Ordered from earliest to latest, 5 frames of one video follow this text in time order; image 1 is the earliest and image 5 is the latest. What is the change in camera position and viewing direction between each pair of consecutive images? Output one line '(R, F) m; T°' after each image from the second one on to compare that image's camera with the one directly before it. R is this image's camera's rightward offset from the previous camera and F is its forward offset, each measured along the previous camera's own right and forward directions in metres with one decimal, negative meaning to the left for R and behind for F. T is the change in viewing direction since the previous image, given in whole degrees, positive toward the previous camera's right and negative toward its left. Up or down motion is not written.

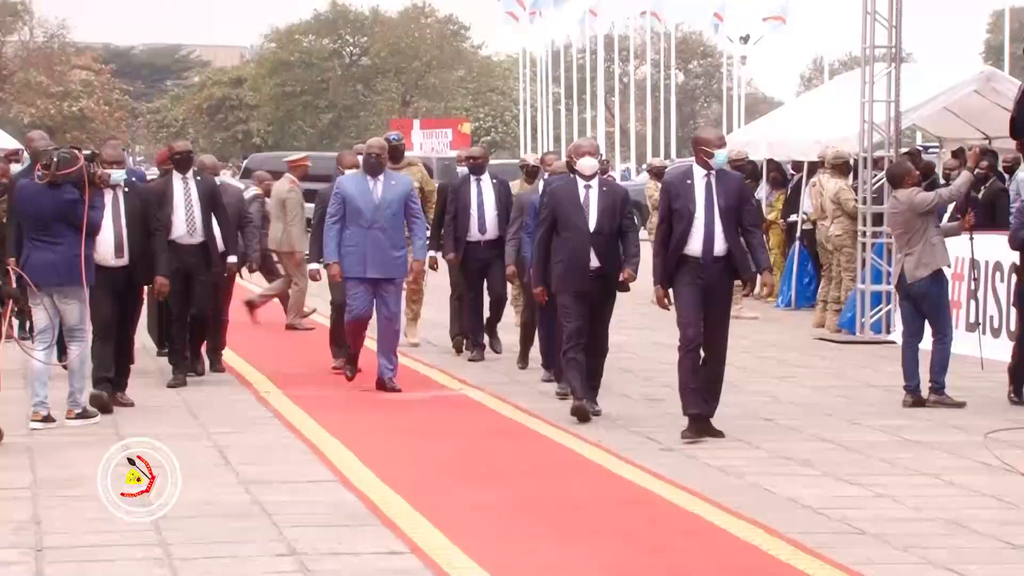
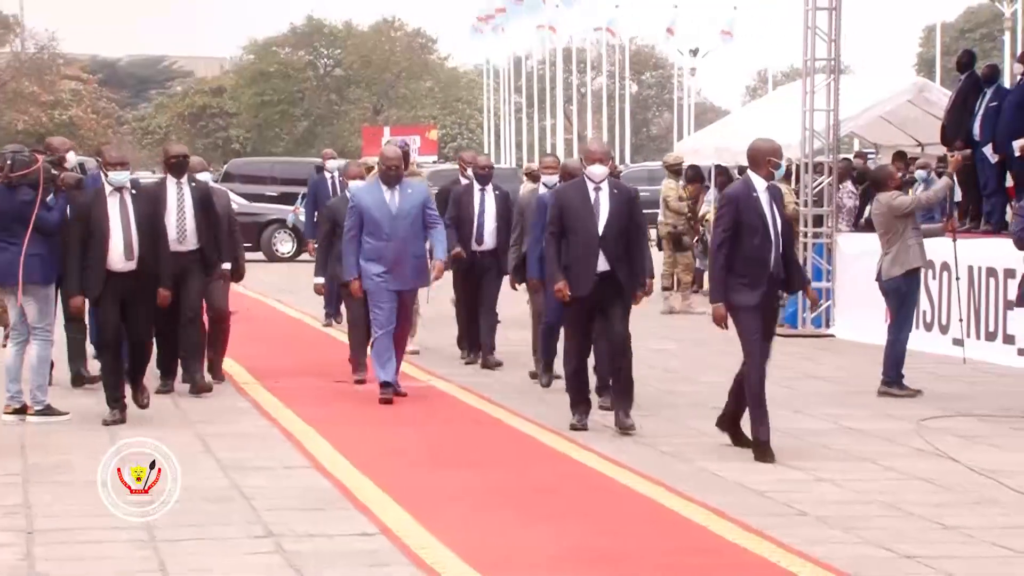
(-0.3, -0.5) m; +3°
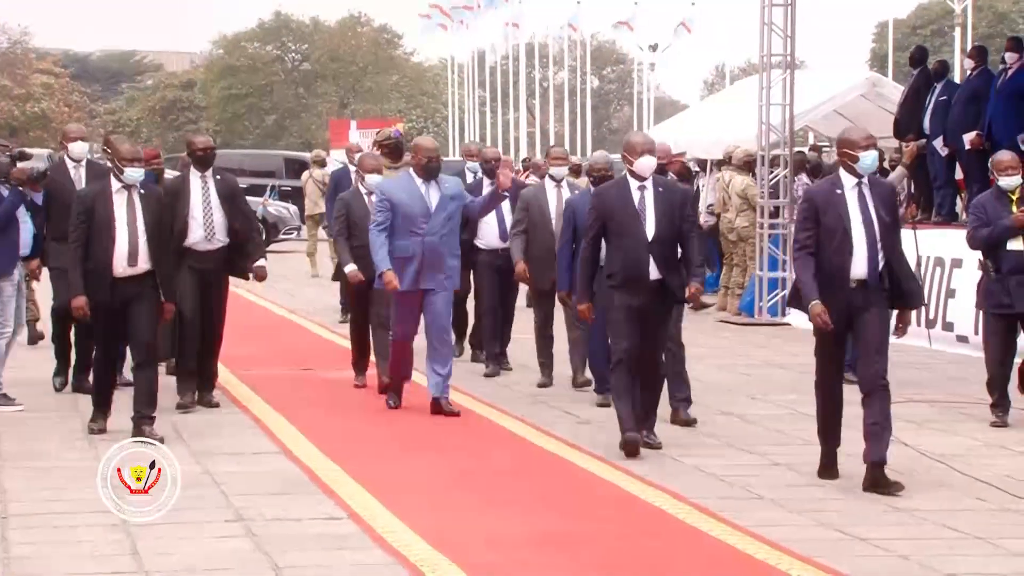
(+0.1, -0.2) m; +1°
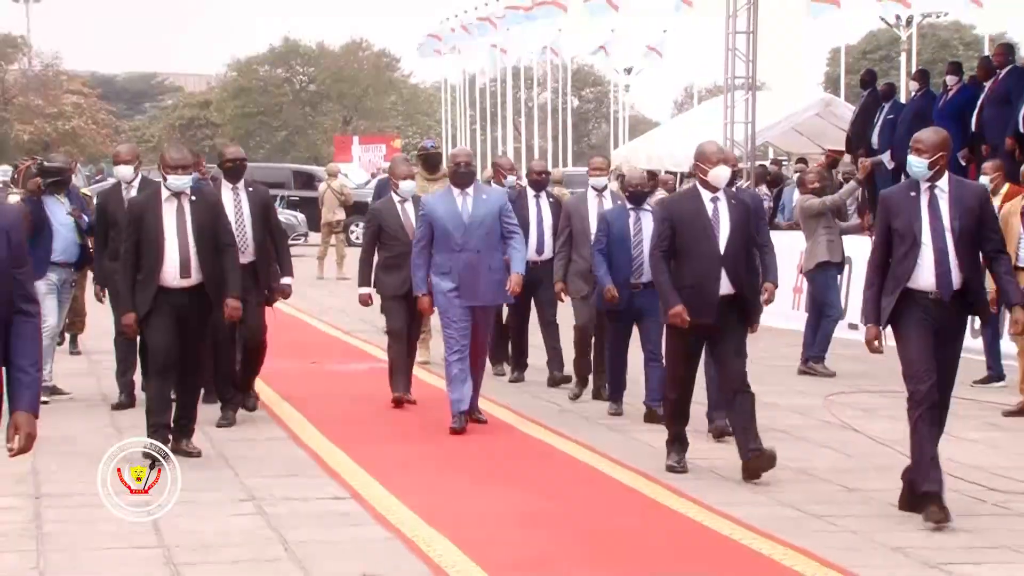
(0.0, -0.8) m; 0°
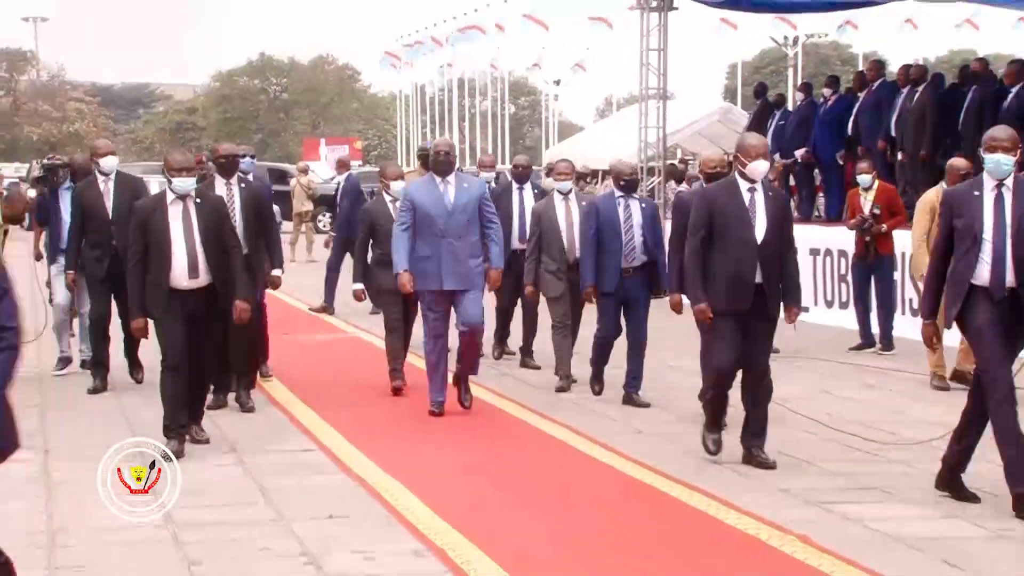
(0.0, -1.5) m; +2°
